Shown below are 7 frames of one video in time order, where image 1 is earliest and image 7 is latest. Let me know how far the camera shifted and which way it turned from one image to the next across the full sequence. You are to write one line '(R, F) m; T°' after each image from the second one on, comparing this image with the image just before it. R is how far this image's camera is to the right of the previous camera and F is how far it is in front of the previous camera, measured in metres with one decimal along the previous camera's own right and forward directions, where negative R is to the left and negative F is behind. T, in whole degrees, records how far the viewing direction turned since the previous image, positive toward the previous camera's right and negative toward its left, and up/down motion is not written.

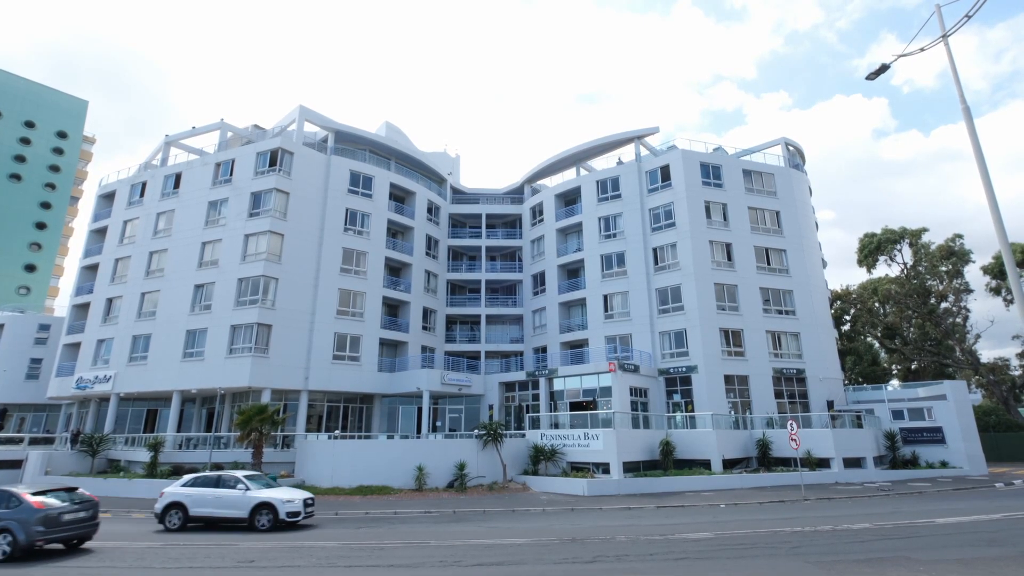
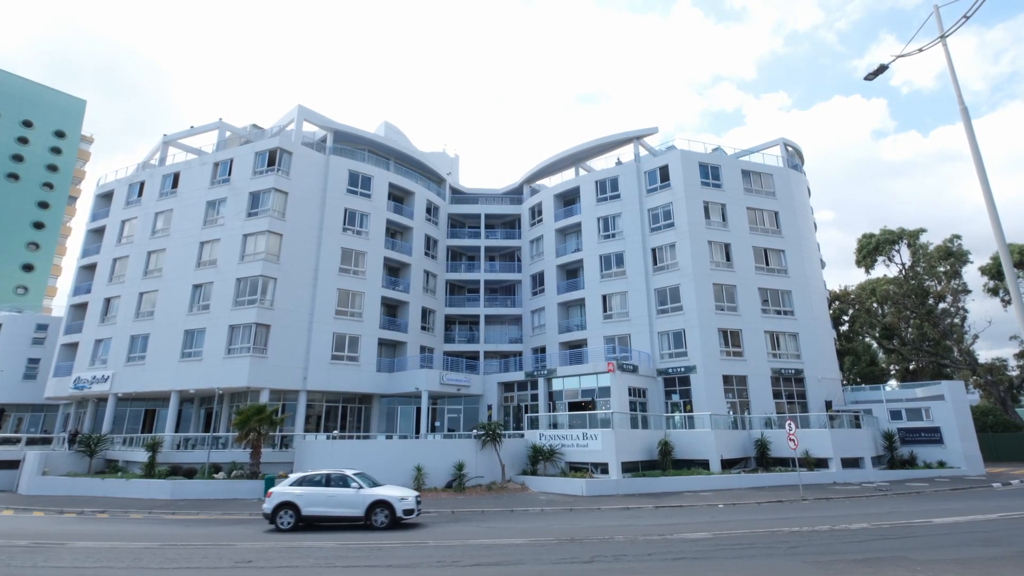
(0.0, 0.0) m; 0°
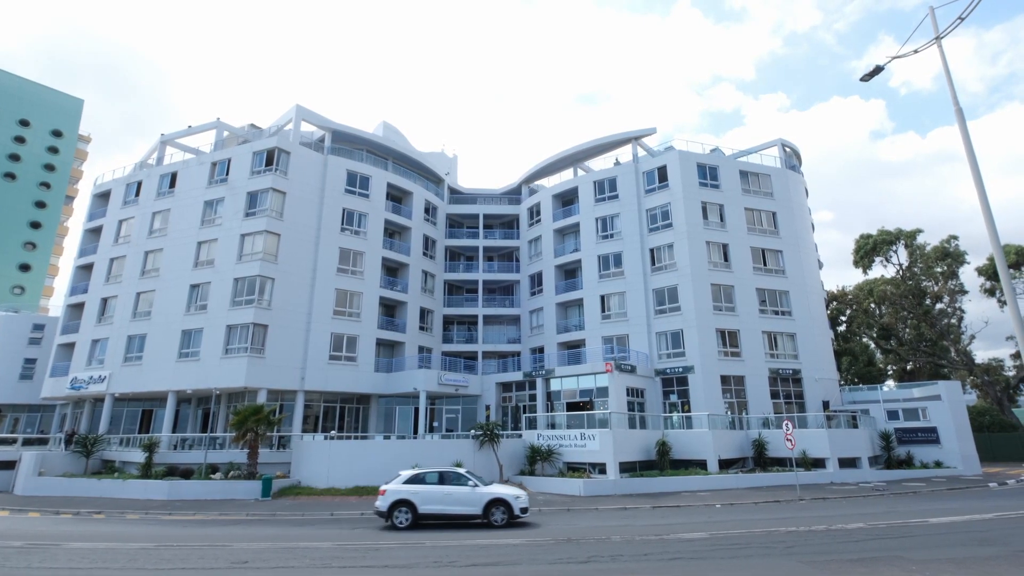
(0.0, 0.0) m; 0°
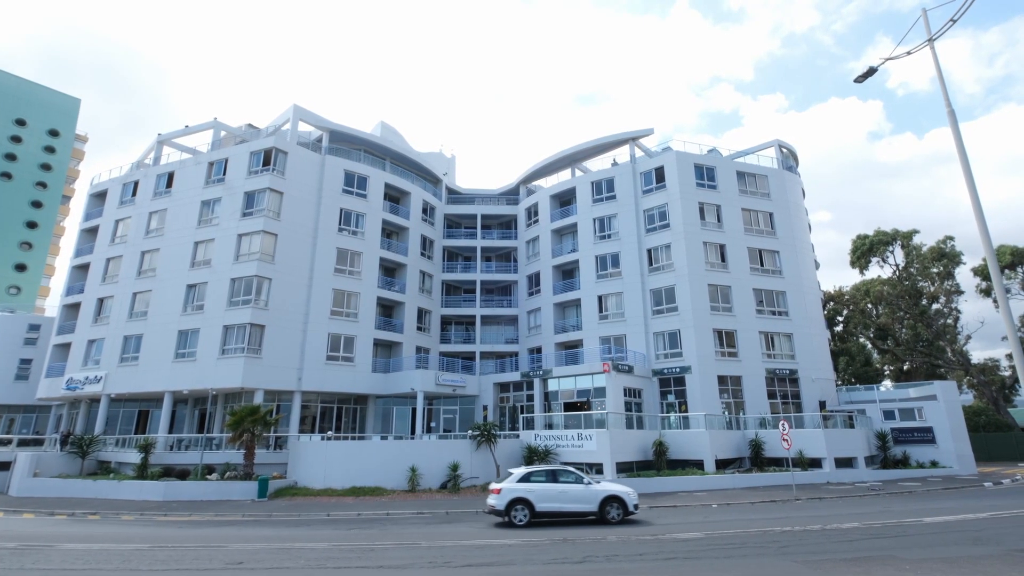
(+0.1, 0.0) m; 0°
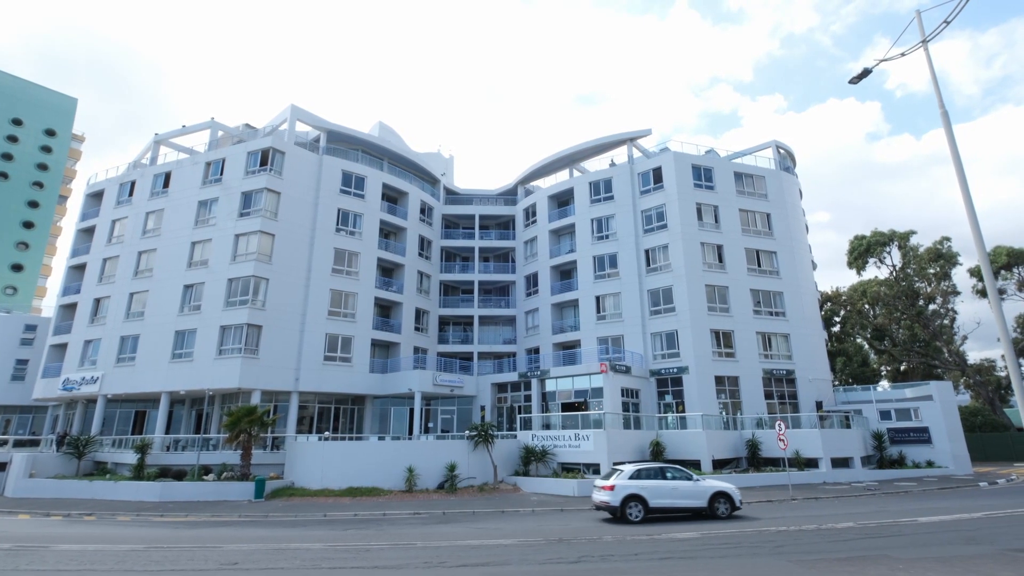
(+0.1, 0.0) m; 0°
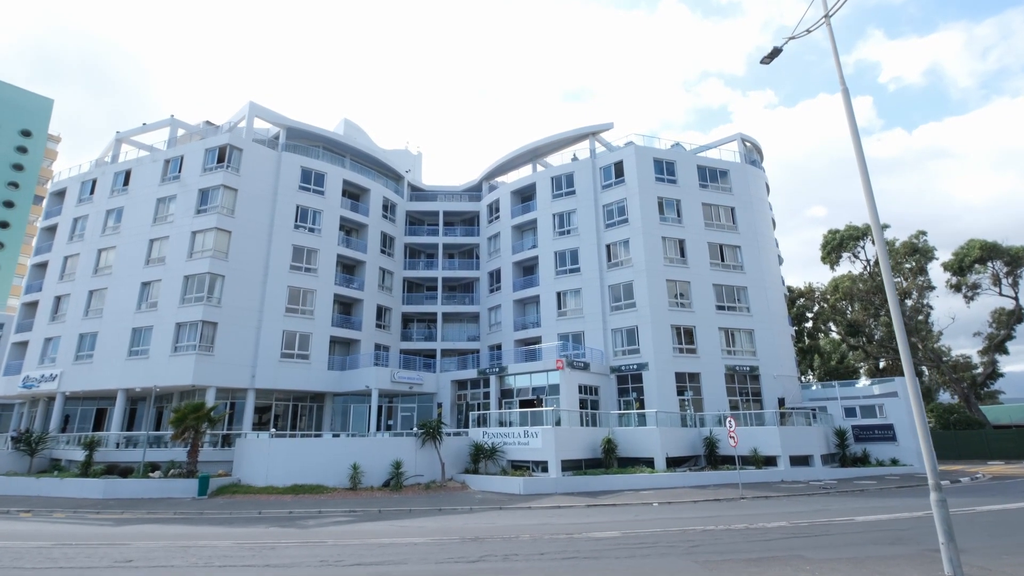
(+3.0, +0.3) m; -1°
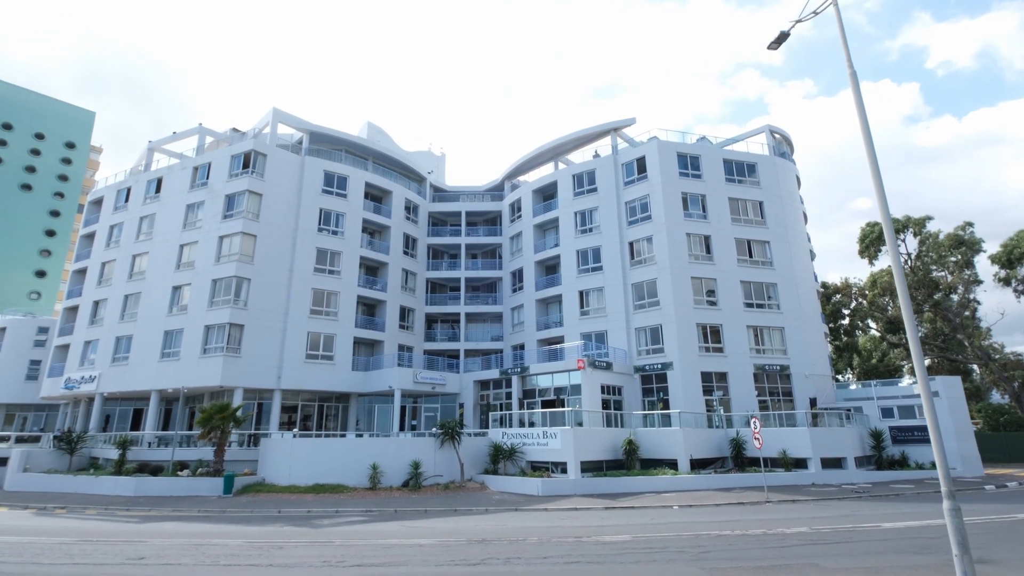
(+0.8, +0.3) m; -4°
